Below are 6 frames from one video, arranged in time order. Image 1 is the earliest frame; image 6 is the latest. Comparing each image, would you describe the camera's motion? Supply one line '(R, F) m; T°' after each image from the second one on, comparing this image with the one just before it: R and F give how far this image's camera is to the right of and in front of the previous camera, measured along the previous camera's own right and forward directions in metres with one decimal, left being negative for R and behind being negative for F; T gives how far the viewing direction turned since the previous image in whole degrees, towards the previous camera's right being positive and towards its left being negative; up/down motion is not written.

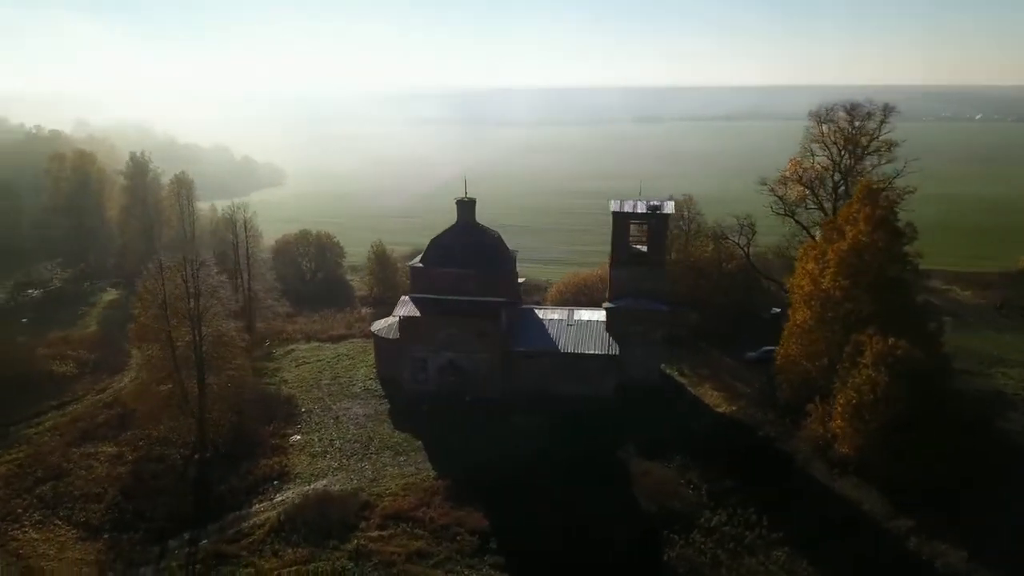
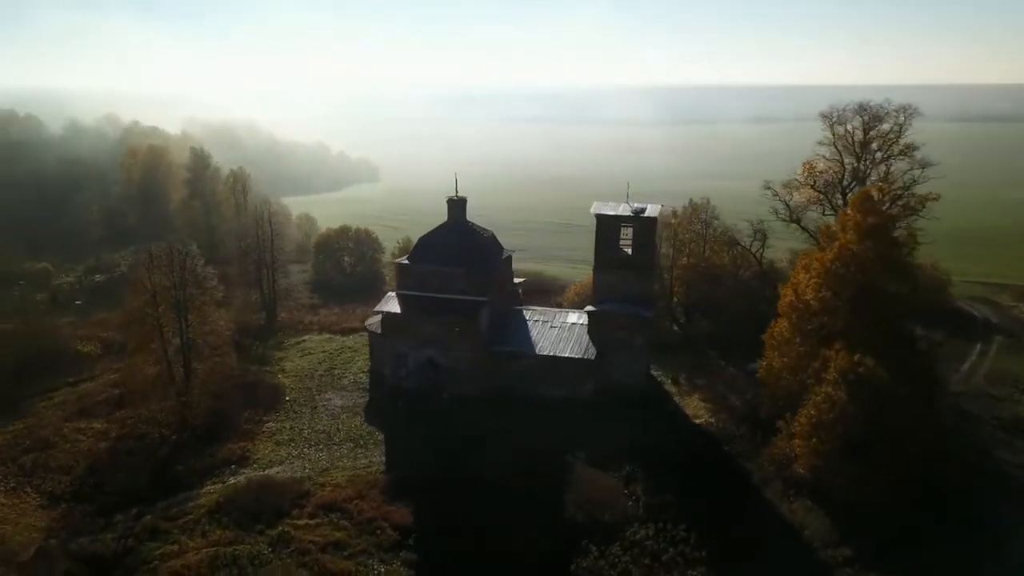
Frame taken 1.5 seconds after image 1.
(+3.5, +0.3) m; -7°
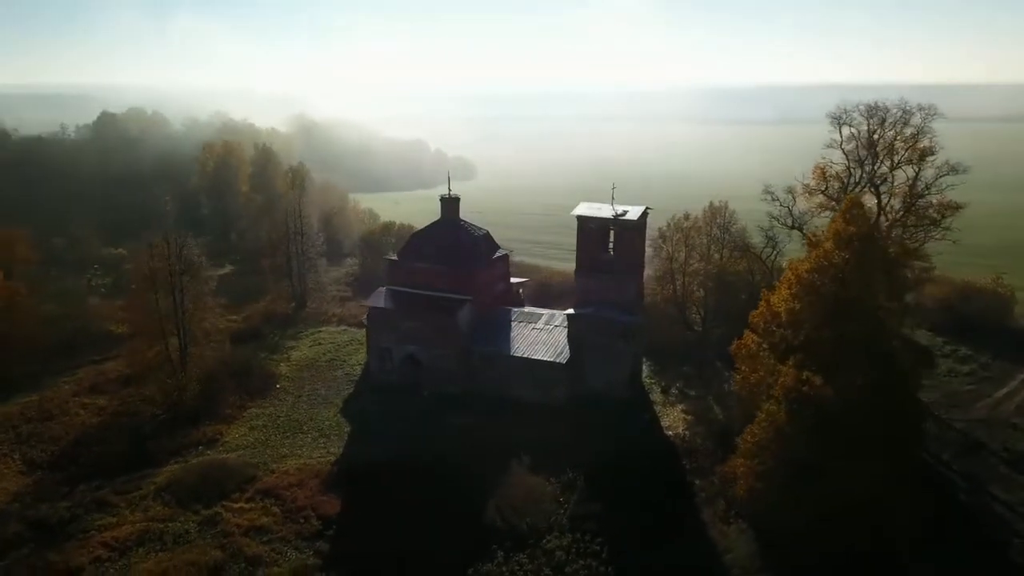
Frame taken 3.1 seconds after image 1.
(+3.8, +0.4) m; -7°
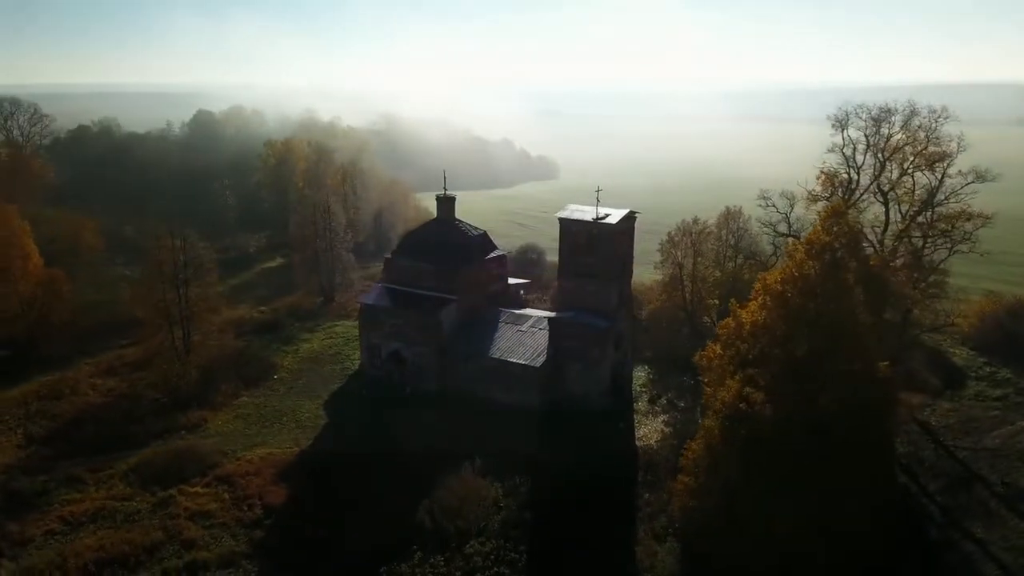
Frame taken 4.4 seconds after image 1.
(+3.3, +0.3) m; -6°
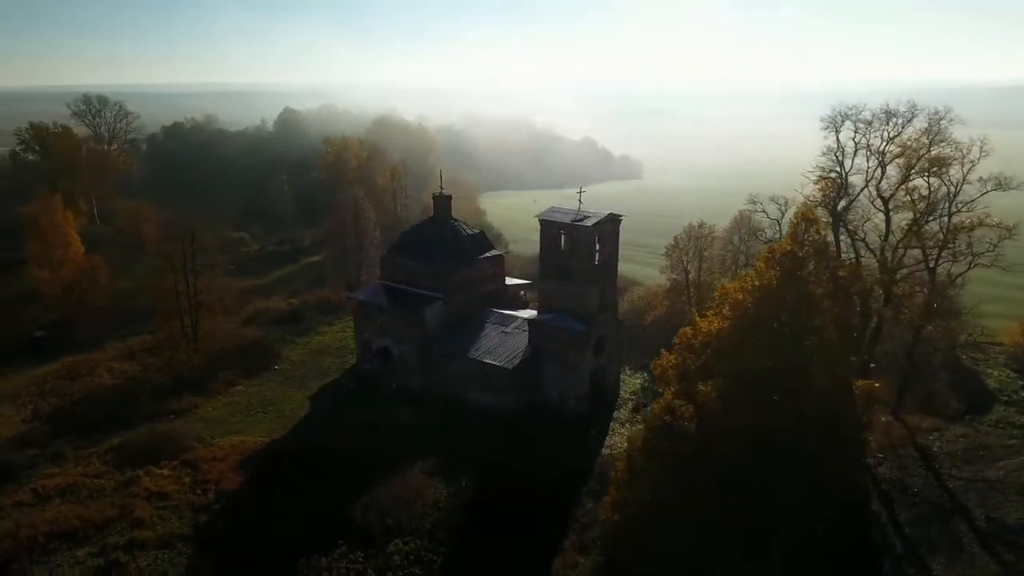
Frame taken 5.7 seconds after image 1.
(+3.3, +0.3) m; -6°
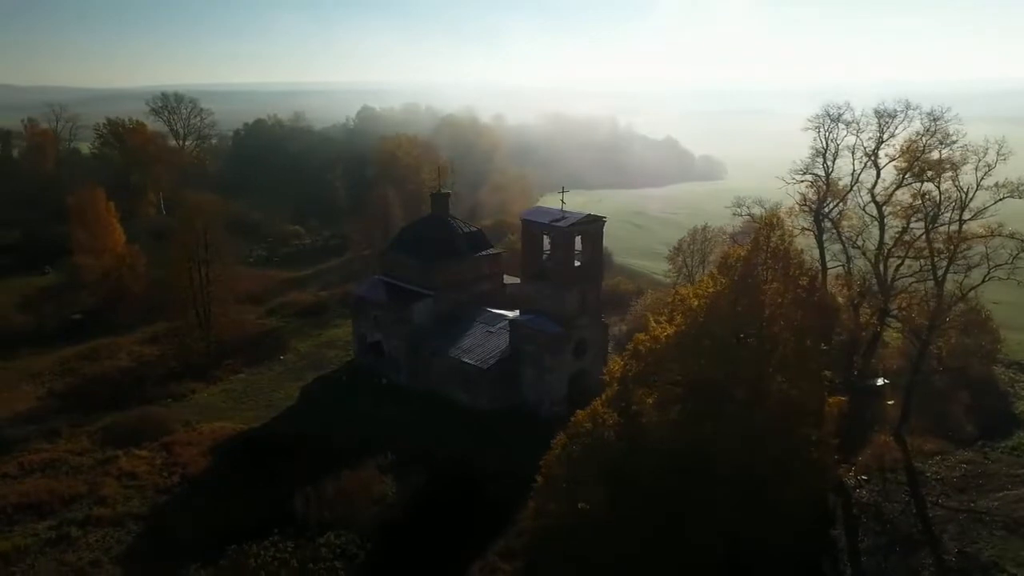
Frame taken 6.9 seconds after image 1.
(+3.1, +0.3) m; -6°
